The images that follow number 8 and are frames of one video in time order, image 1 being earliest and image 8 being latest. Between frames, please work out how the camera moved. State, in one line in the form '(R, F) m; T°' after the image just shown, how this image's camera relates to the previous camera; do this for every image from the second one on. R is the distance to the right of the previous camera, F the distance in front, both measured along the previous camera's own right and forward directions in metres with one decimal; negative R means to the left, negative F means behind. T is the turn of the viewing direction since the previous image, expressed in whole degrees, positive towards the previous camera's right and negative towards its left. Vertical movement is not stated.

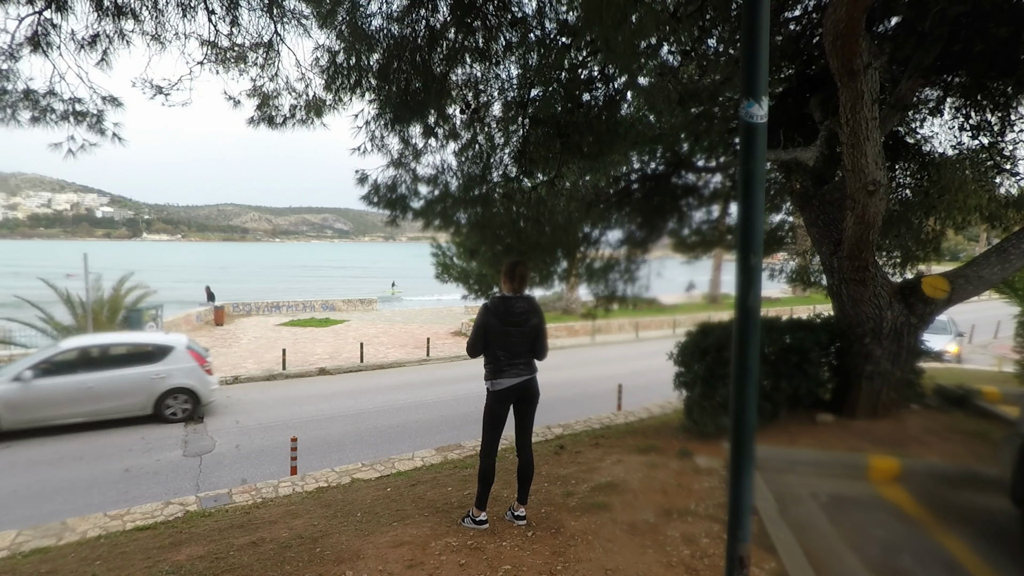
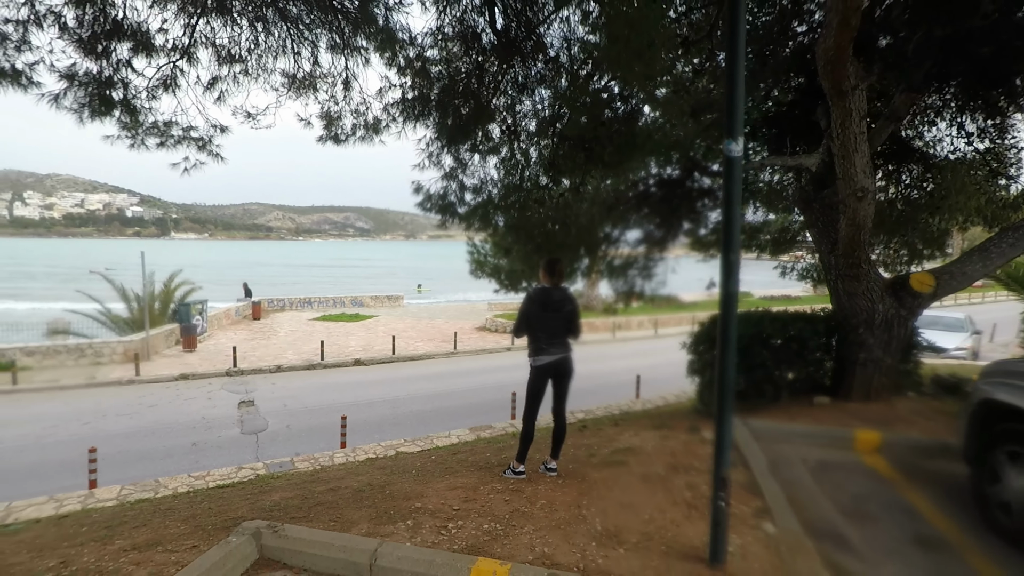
(-0.1, -0.7) m; -2°
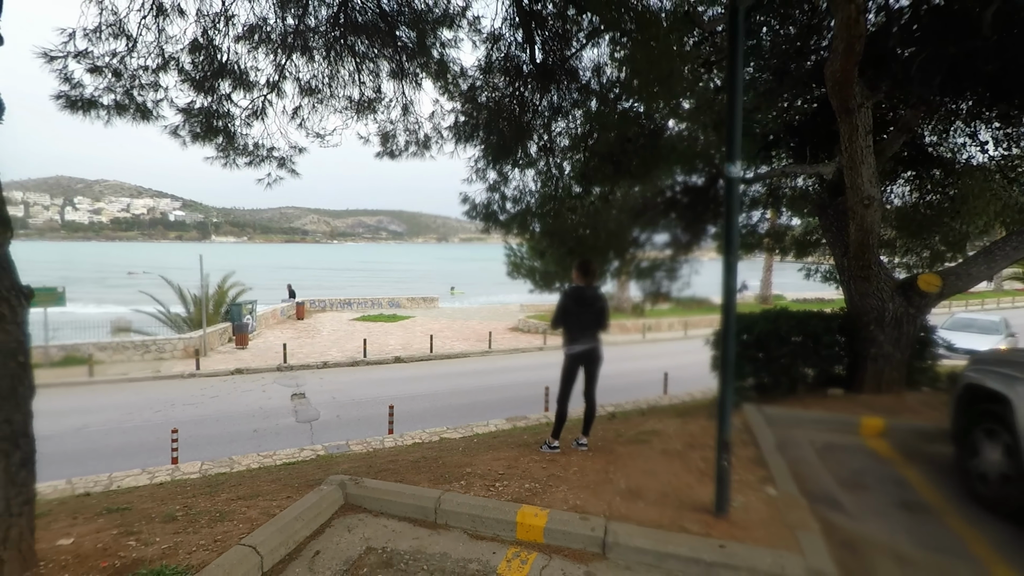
(0.0, -0.6) m; -3°
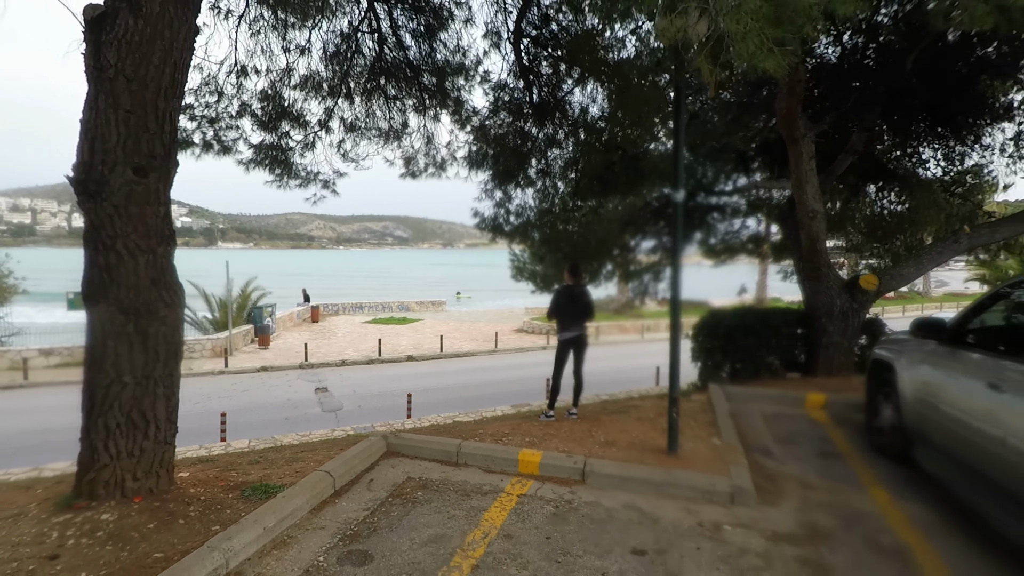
(0.0, -1.0) m; 0°
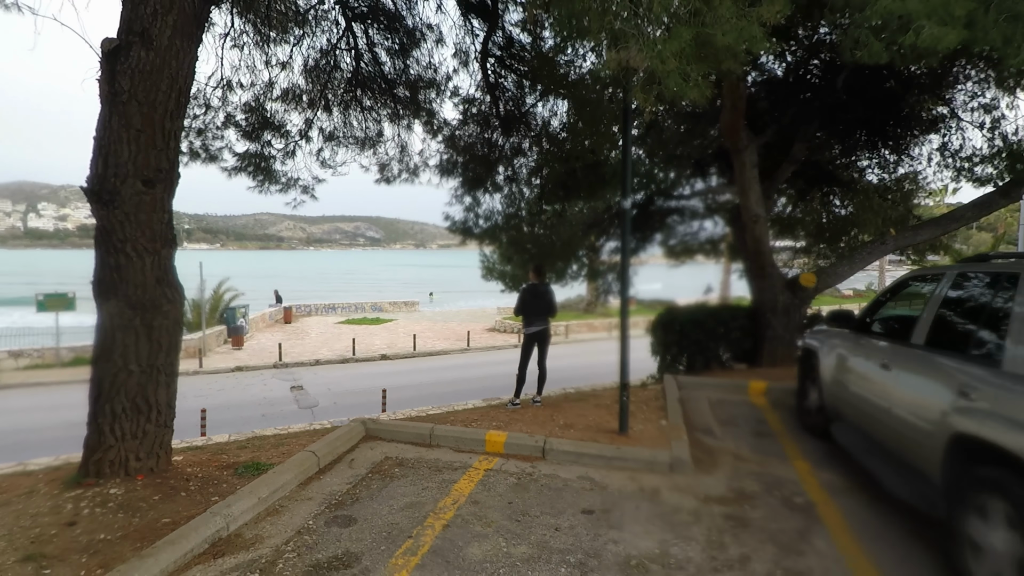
(0.0, -0.4) m; +3°
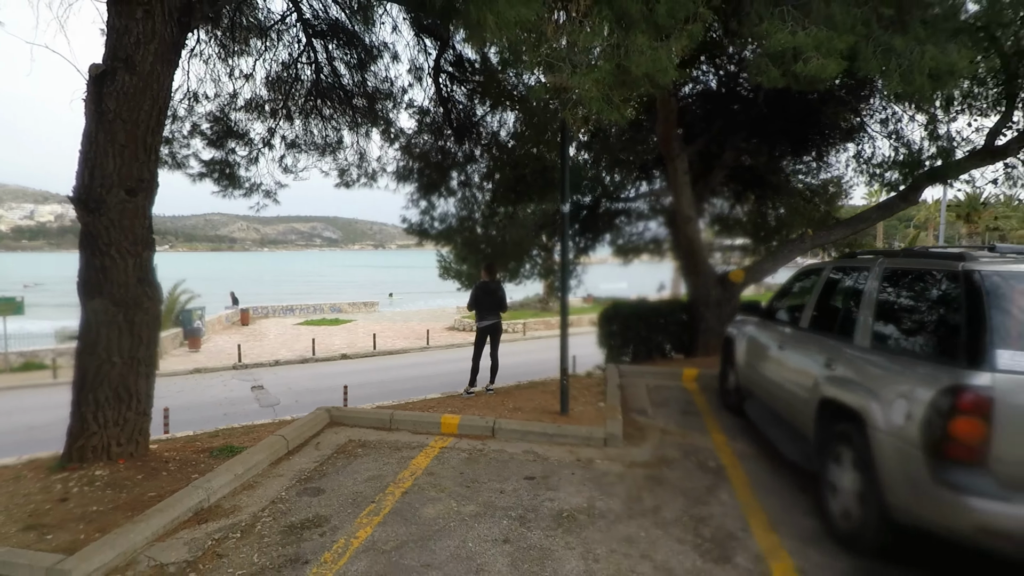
(+0.1, -0.5) m; +4°
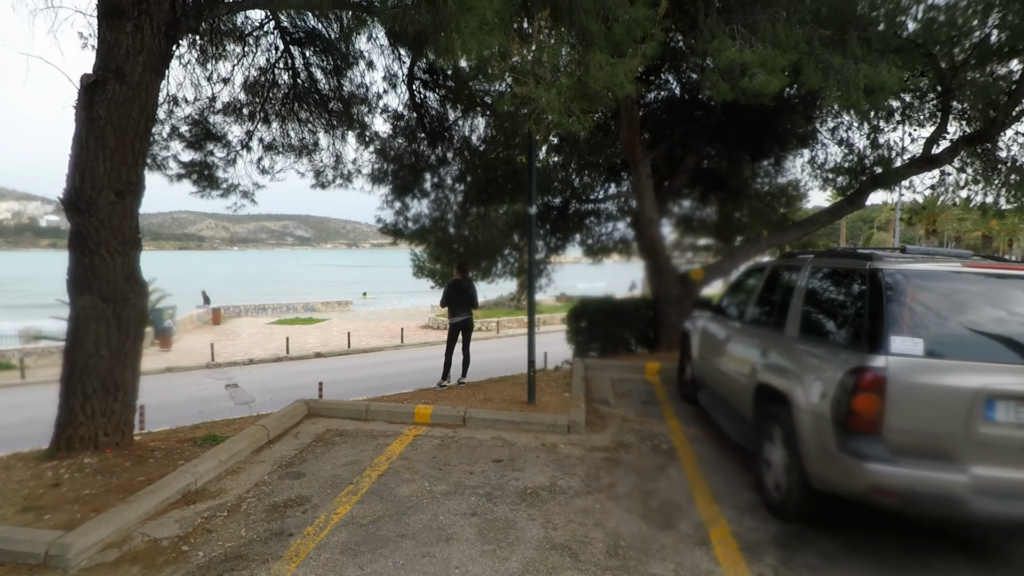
(0.0, -0.3) m; +2°
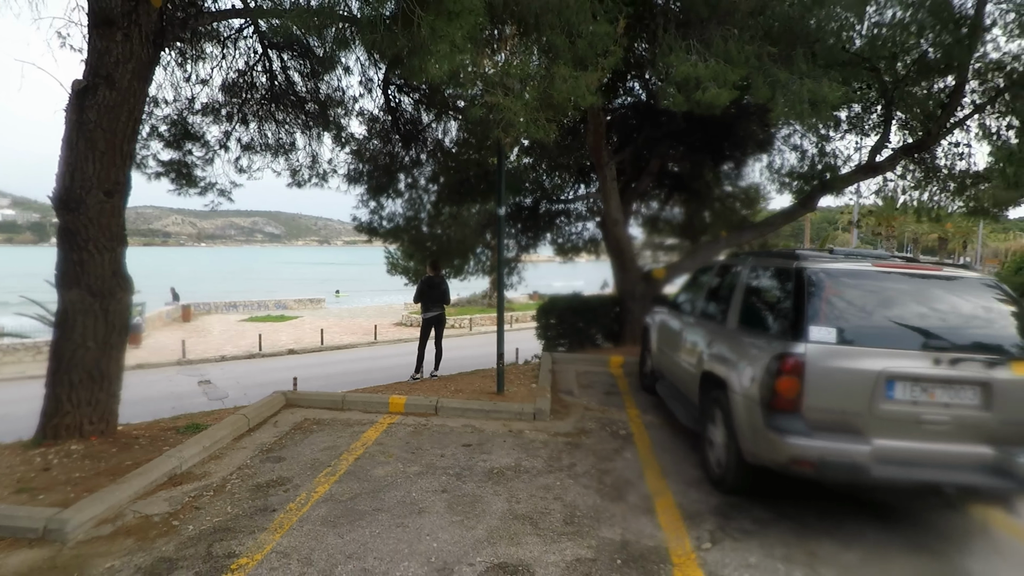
(0.0, -0.3) m; +3°
